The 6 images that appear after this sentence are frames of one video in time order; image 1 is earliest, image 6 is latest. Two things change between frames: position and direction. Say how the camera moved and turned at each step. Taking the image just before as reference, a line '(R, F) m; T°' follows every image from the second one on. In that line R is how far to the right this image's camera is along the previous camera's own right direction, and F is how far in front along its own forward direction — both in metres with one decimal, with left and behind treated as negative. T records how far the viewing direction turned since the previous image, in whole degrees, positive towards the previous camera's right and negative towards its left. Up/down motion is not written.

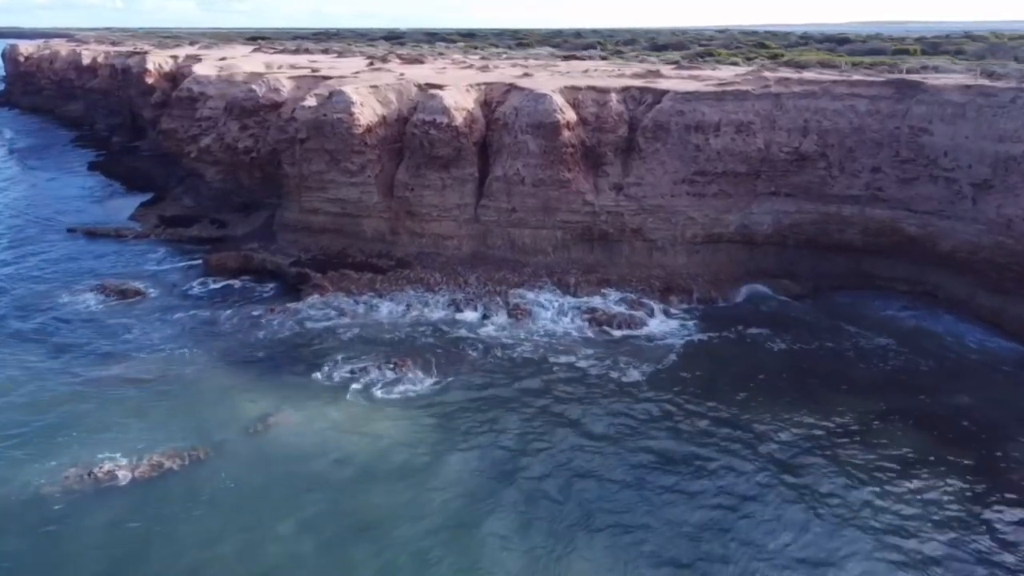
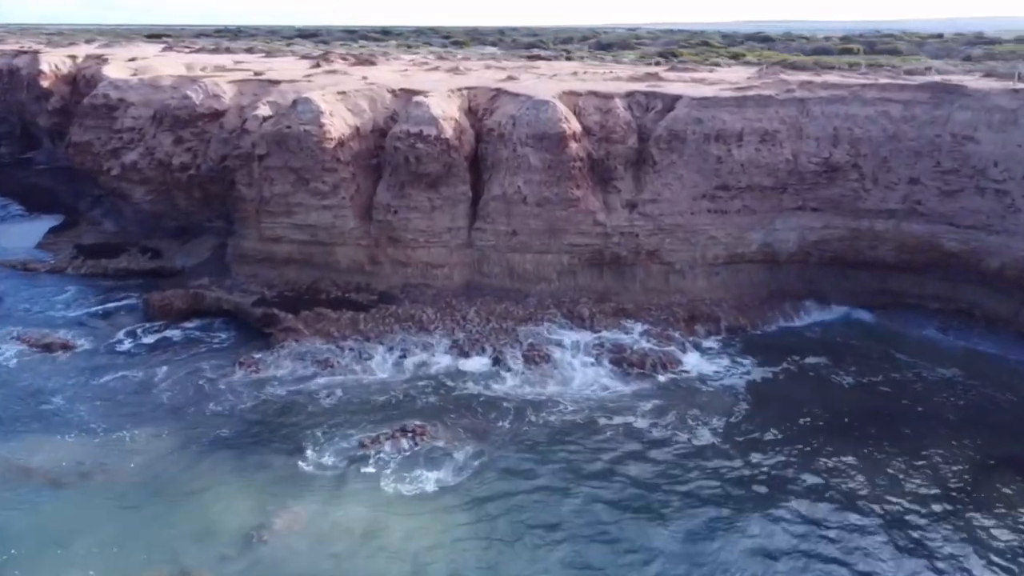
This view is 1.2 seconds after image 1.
(-2.6, +3.2) m; +7°
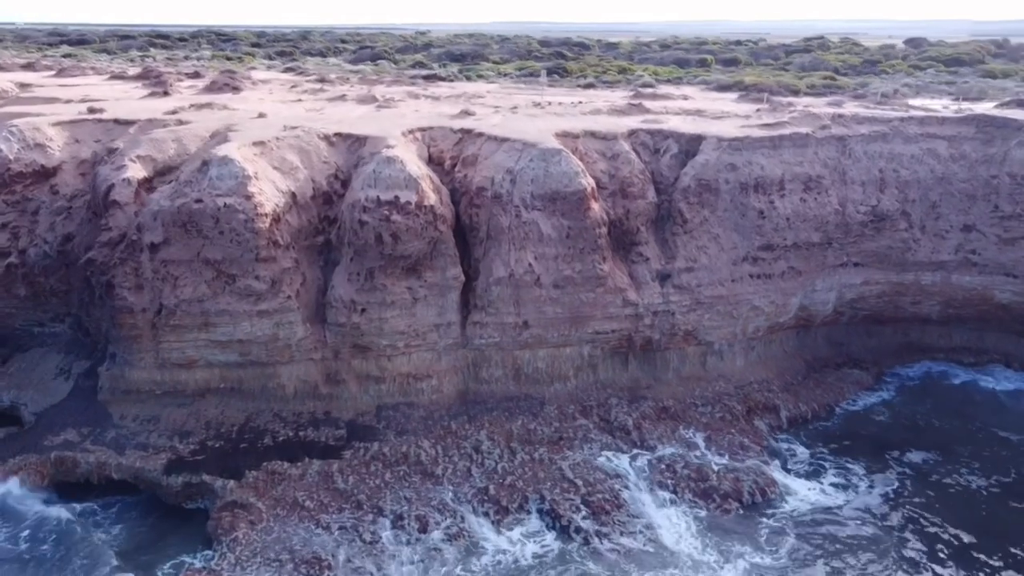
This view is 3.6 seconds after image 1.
(-4.5, +6.0) m; +15°
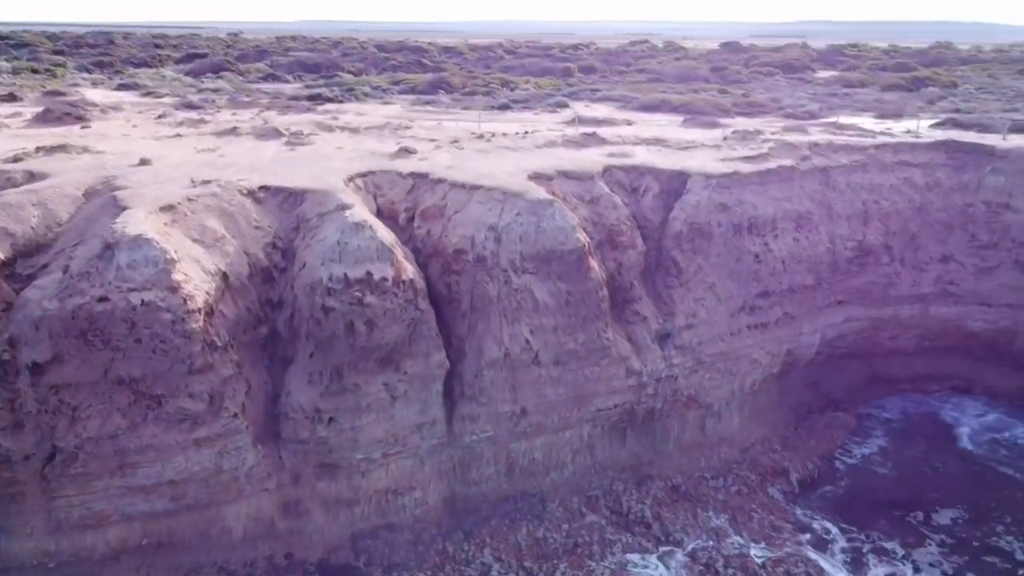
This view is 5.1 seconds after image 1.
(-2.7, +3.2) m; +12°
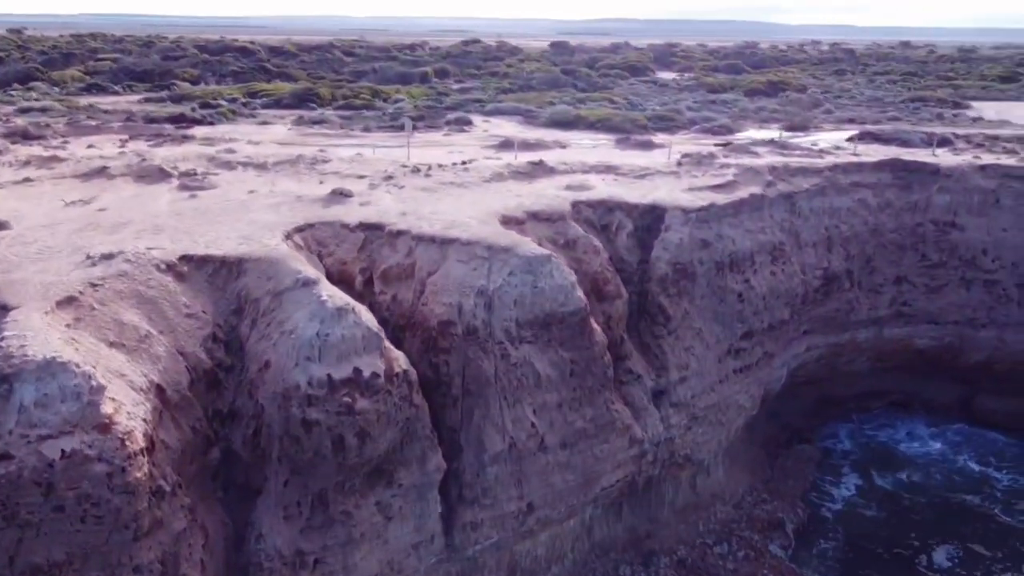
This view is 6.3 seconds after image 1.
(-2.3, +2.5) m; +12°
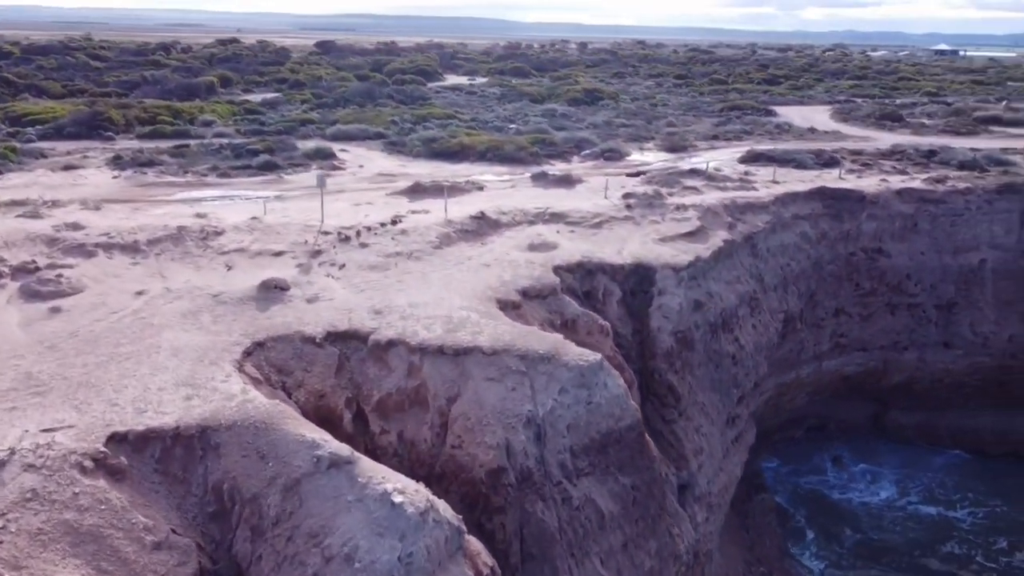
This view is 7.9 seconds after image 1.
(-2.9, +3.1) m; +17°
